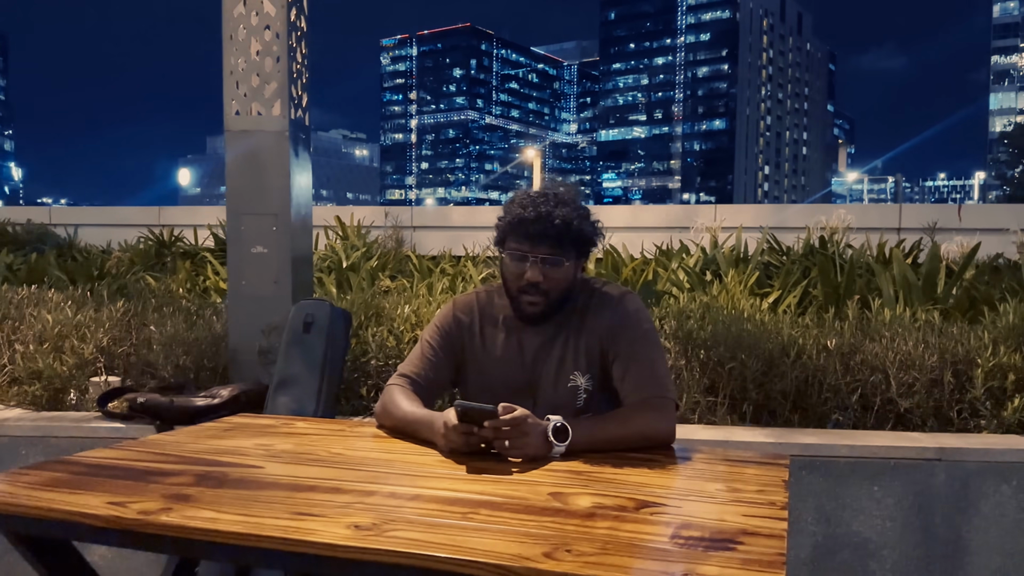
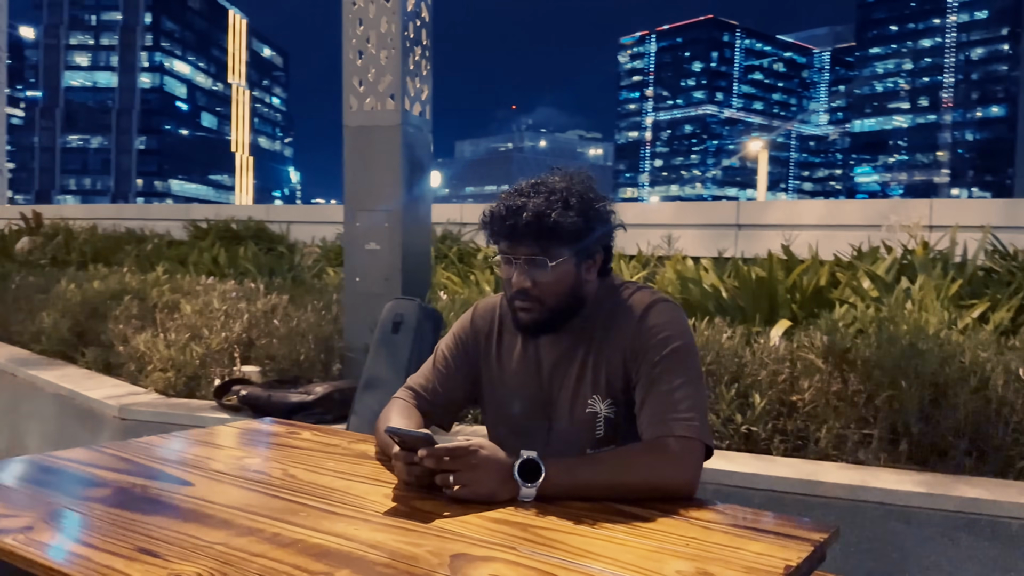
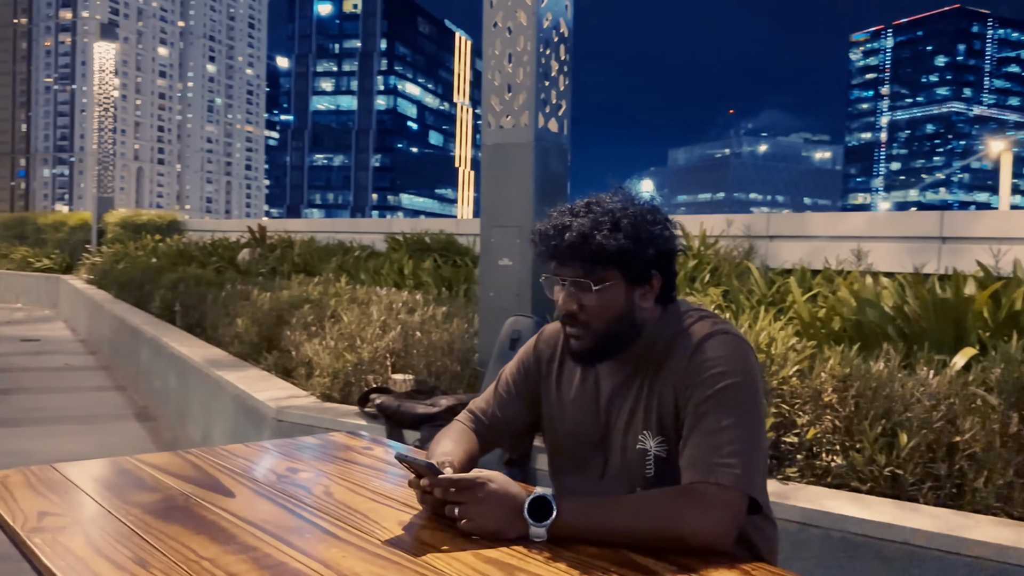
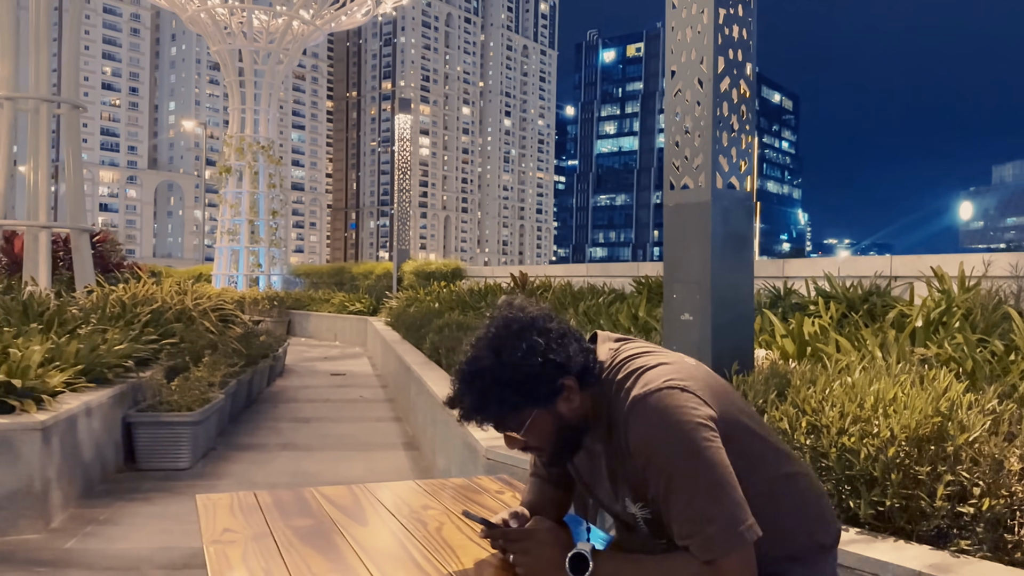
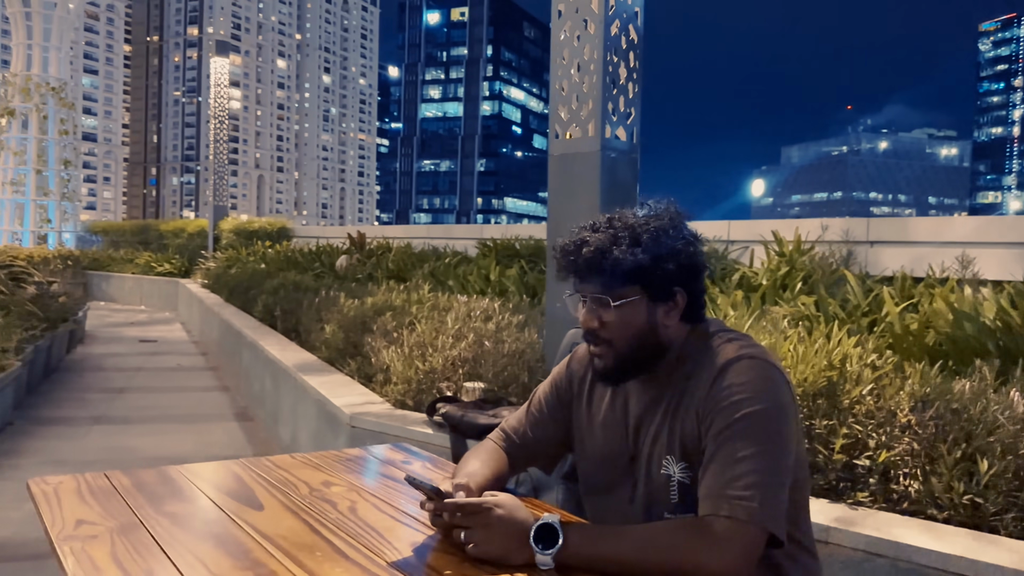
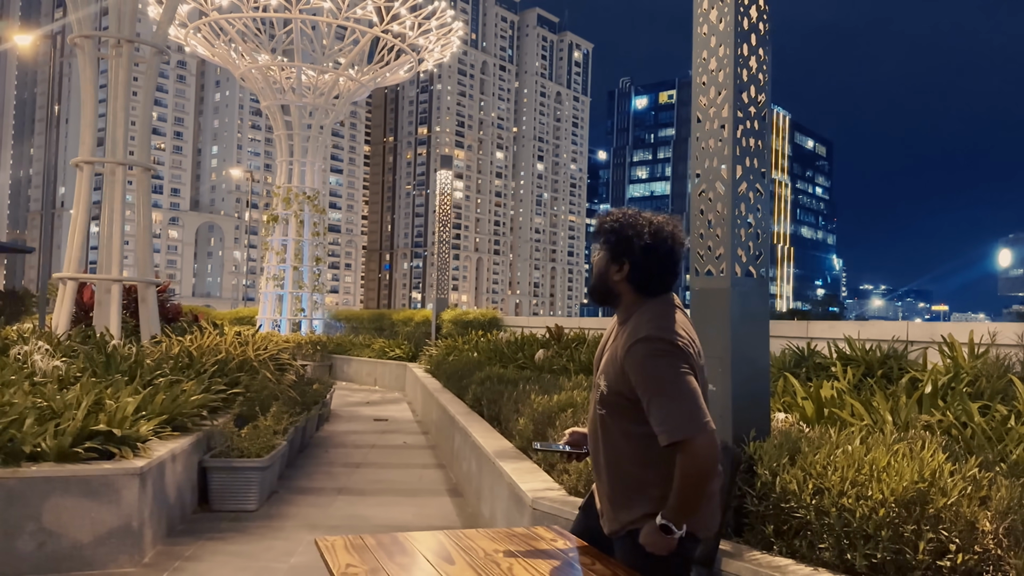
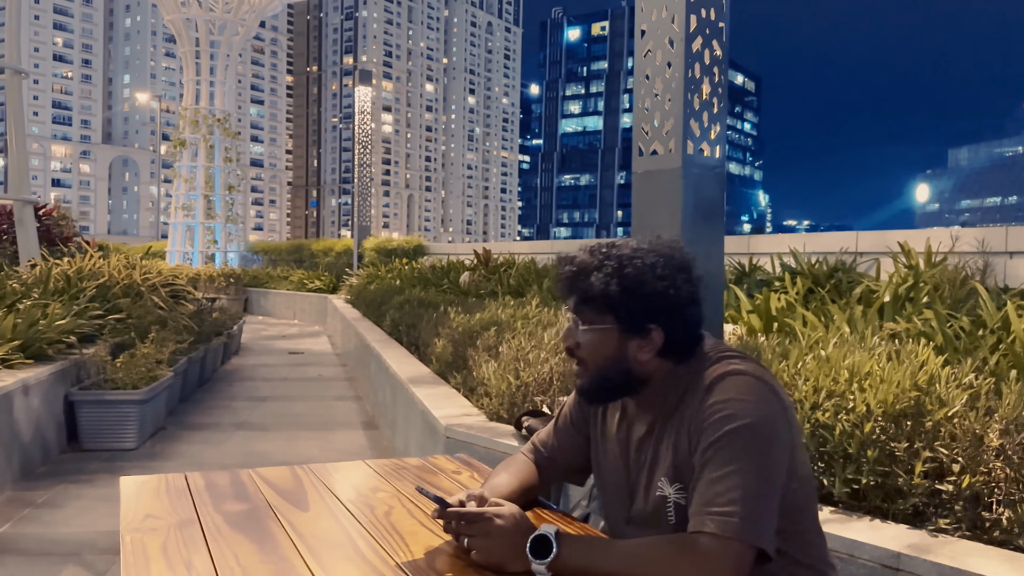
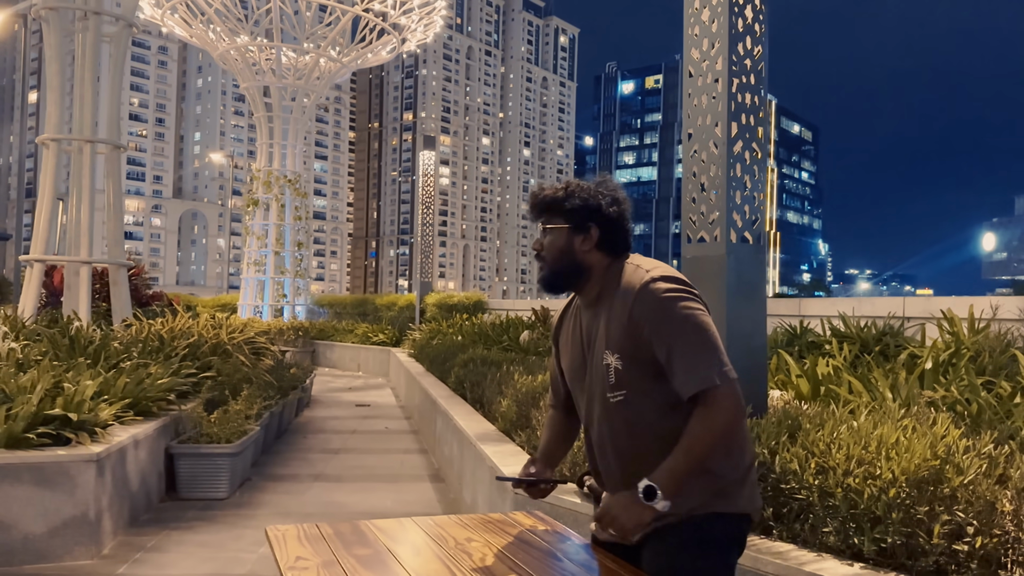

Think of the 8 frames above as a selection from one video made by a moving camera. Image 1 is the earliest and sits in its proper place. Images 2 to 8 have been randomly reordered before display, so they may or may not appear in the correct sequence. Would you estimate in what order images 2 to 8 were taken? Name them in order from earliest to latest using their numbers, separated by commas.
2, 3, 5, 7, 4, 8, 6
